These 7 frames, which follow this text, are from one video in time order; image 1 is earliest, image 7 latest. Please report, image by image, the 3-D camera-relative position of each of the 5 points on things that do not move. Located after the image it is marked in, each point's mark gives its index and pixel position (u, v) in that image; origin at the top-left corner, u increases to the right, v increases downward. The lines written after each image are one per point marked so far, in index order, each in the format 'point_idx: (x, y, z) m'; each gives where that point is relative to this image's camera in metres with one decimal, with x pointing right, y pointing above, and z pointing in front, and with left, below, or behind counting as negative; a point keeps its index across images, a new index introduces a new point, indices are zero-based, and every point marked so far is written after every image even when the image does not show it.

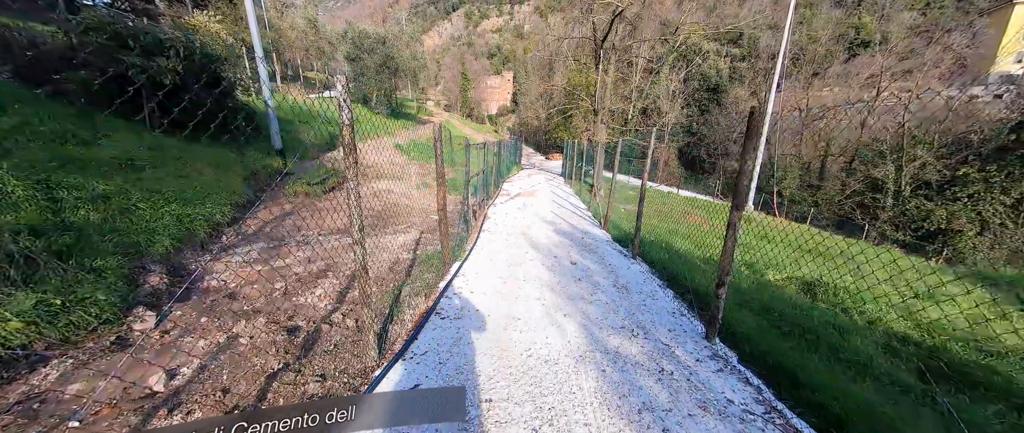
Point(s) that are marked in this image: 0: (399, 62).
0: (-6.5, +8.6, +18.0) m
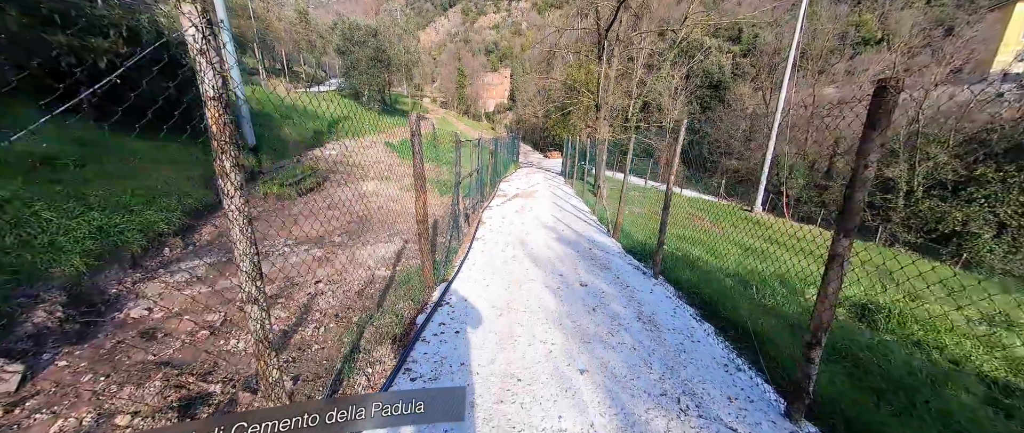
0: (-6.7, +8.7, +17.4) m
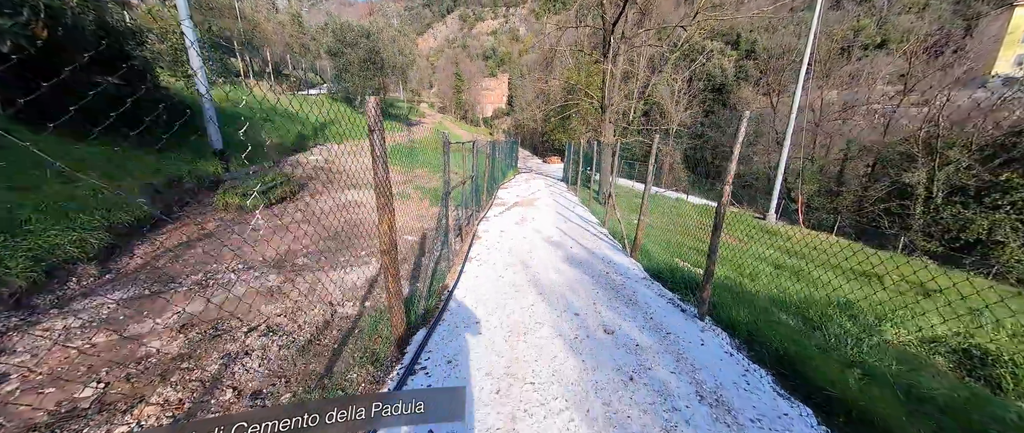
0: (-6.8, +8.3, +16.9) m
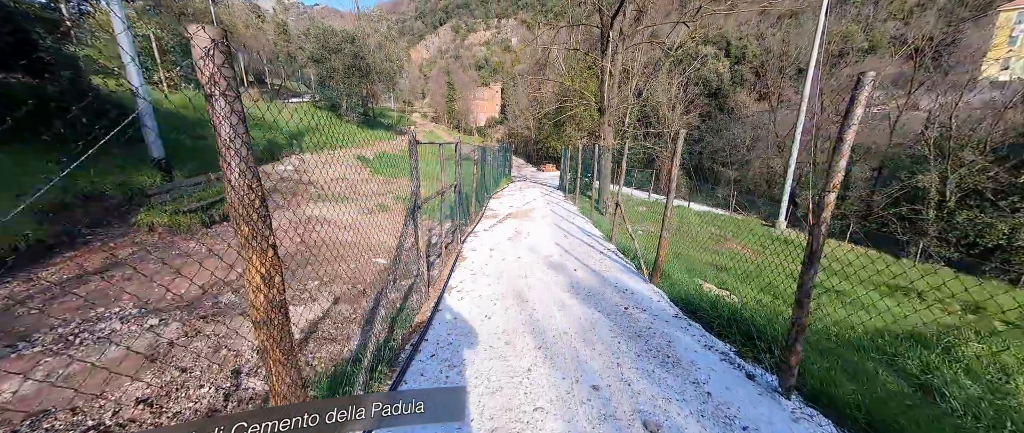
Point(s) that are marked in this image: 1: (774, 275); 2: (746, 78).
0: (-7.2, +7.6, +16.4) m
1: (+4.0, -0.8, +4.9) m
2: (+11.7, +6.9, +16.1) m
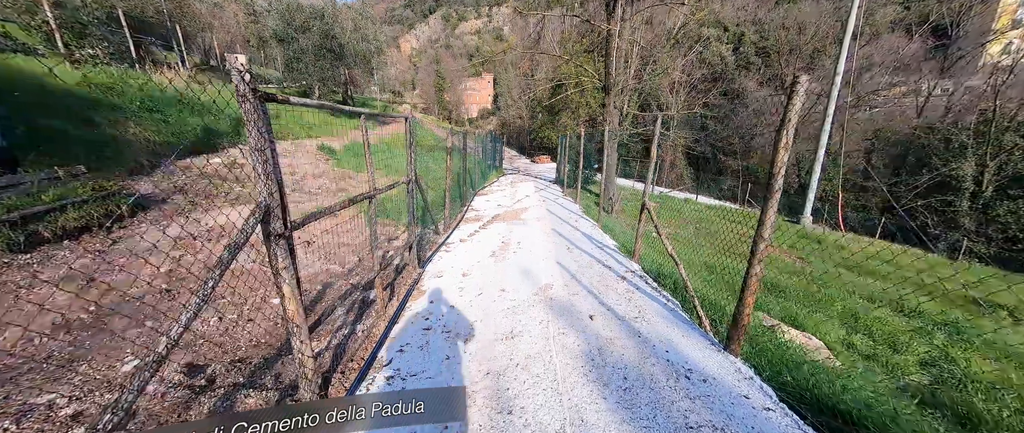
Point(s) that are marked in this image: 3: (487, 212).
0: (-7.6, +7.8, +15.1) m
1: (+3.8, -0.8, +3.9) m
2: (+11.3, +7.3, +15.1) m
3: (-0.5, +0.1, +6.0) m
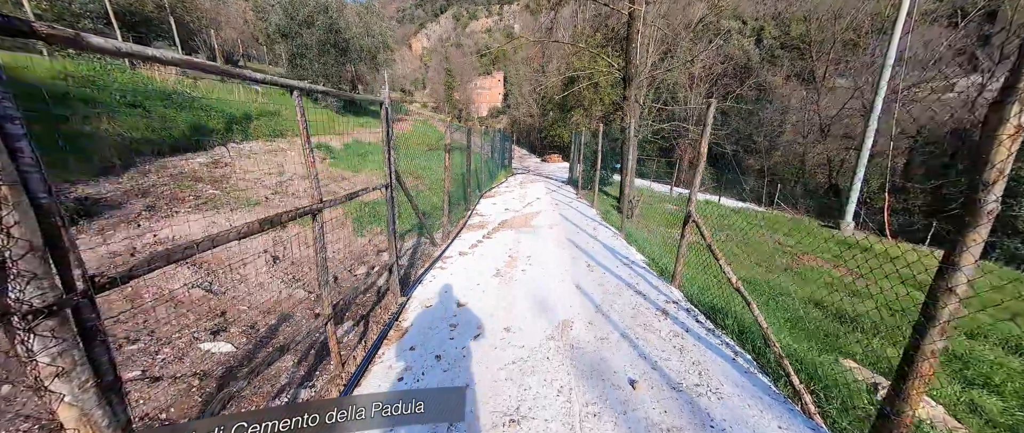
0: (-7.2, +7.7, +14.8) m
1: (+3.9, -0.9, +3.3) m
2: (+11.8, +7.2, +14.2) m
3: (-0.3, 0.0, +5.5) m
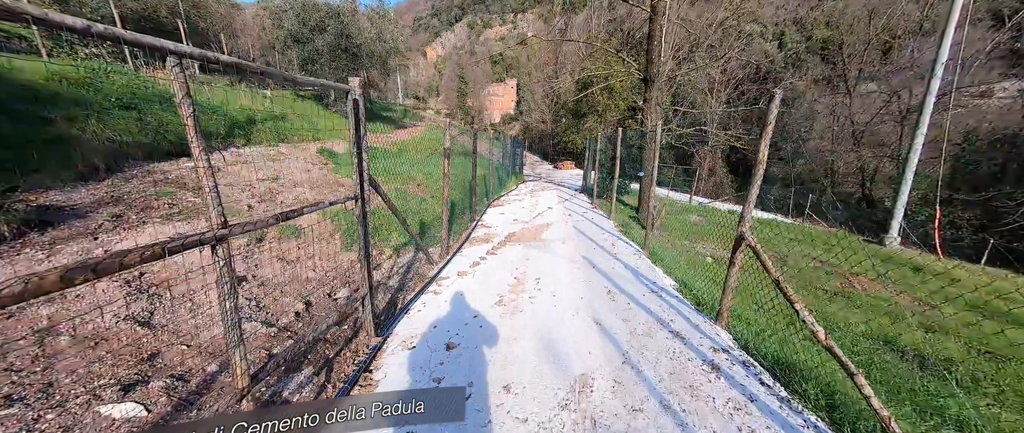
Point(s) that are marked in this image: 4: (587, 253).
0: (-6.6, +7.5, +14.8) m
1: (+4.0, -1.1, +2.8) m
2: (+12.3, +6.7, +13.5) m
3: (-0.2, -0.1, +5.1) m
4: (+0.9, -0.4, +4.1) m
